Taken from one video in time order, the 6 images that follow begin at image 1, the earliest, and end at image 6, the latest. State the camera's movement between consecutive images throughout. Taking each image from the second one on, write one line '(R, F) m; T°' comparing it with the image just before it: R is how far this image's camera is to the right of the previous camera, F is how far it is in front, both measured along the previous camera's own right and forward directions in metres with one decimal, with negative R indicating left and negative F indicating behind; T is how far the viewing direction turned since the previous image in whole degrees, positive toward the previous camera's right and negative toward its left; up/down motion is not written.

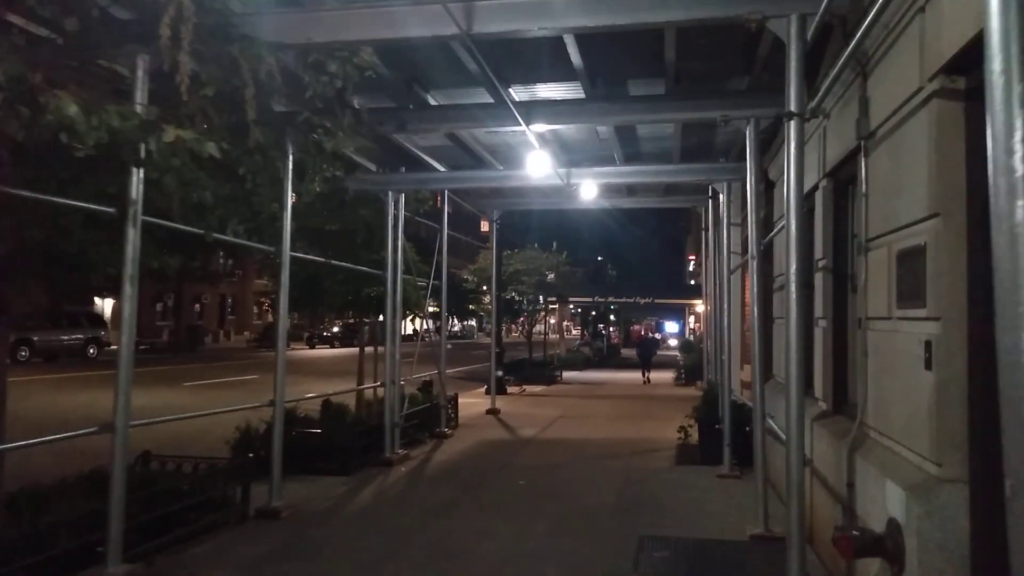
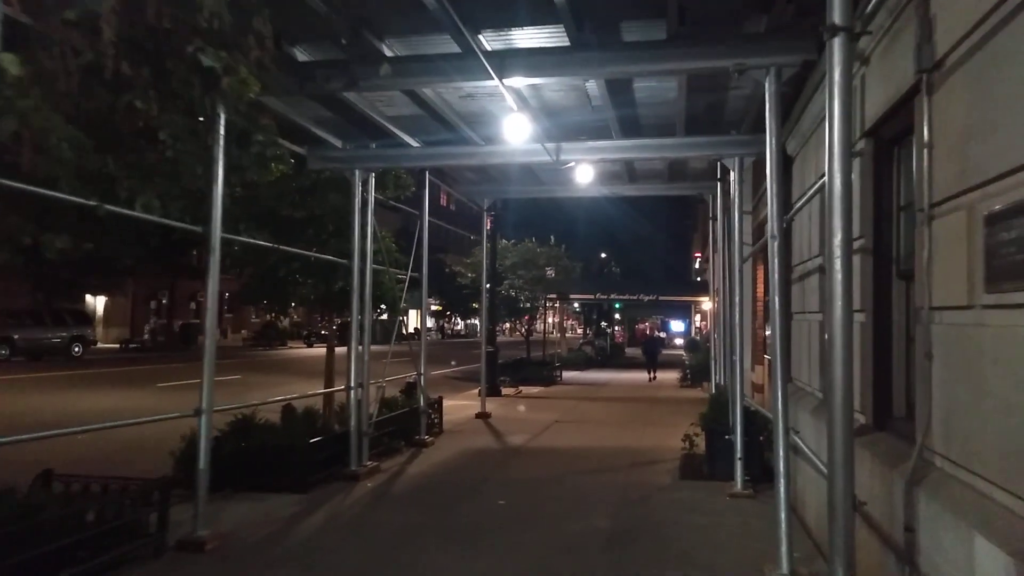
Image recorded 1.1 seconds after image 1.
(+0.3, +1.3) m; 0°
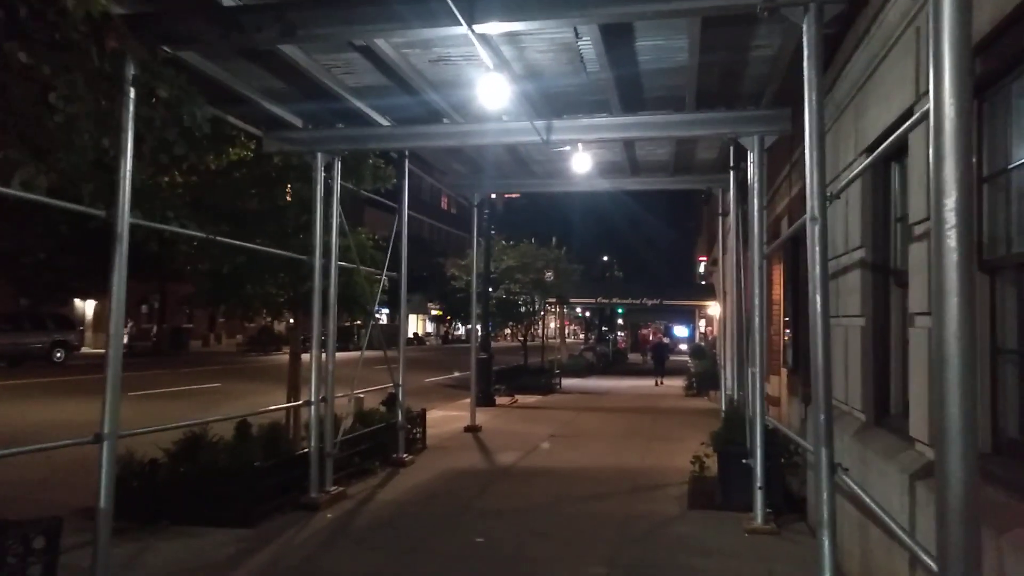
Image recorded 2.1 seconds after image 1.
(+0.2, +1.3) m; 0°
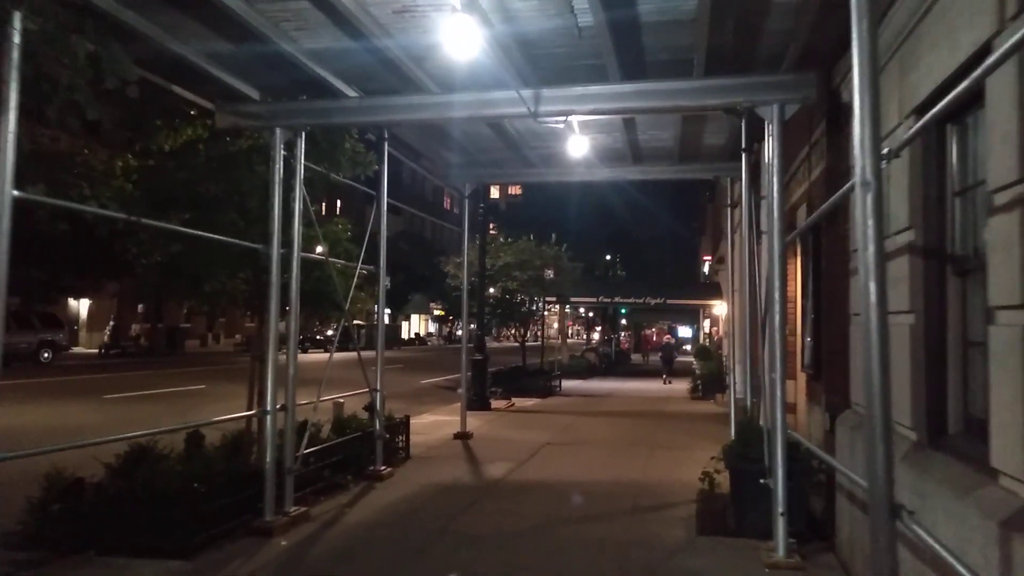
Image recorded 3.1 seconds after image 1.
(+0.2, +1.1) m; 0°
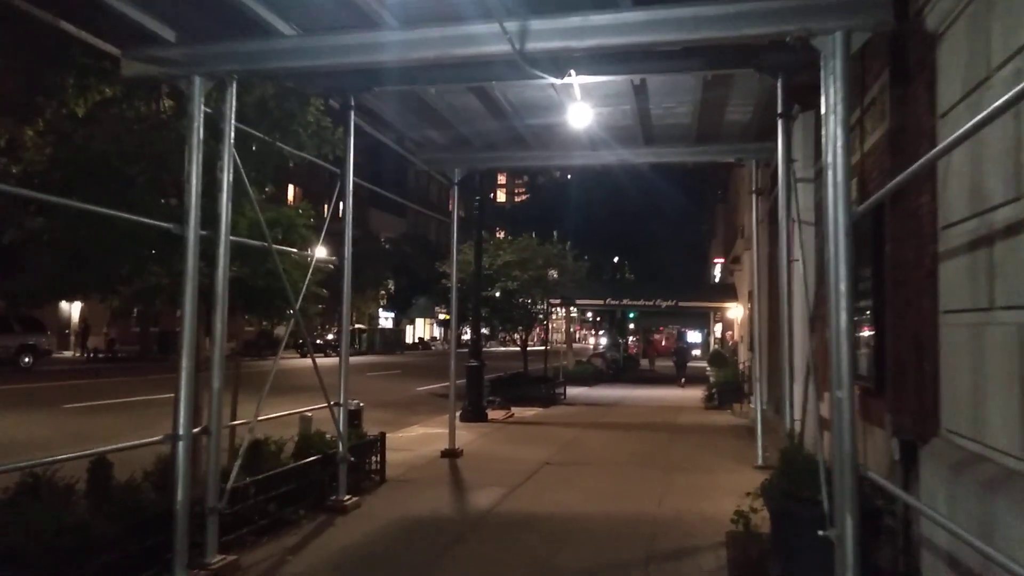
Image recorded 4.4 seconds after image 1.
(+0.2, +1.7) m; -1°
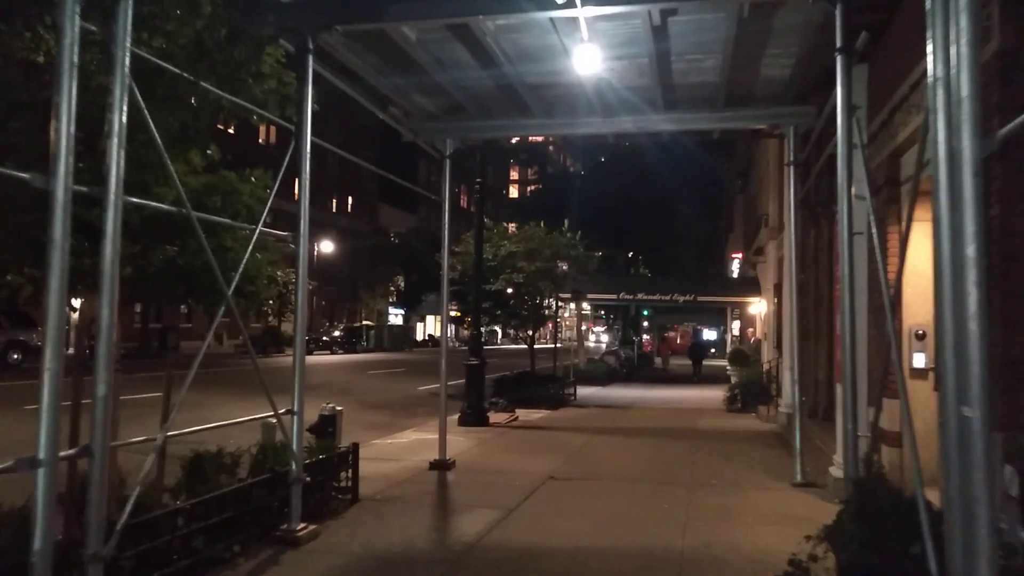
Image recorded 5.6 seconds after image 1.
(+0.2, +1.6) m; -1°
